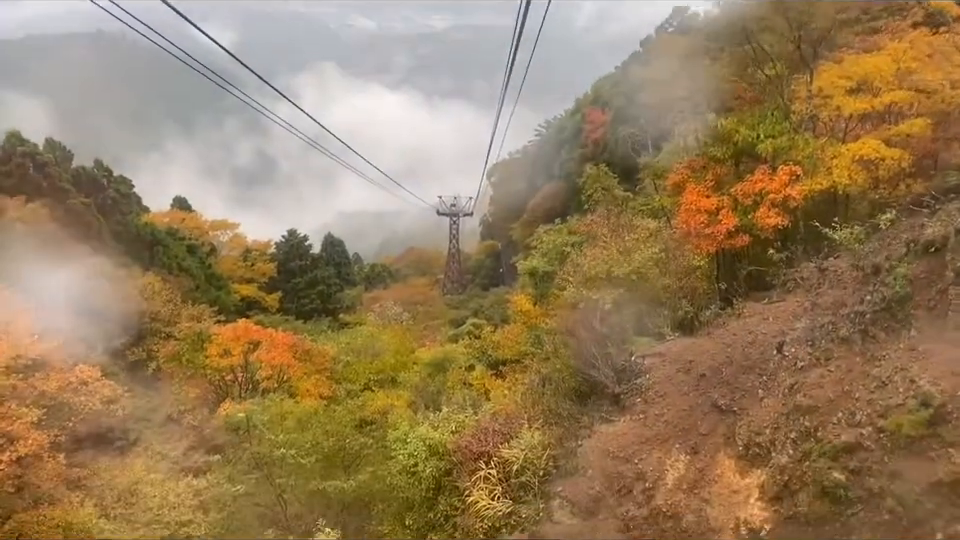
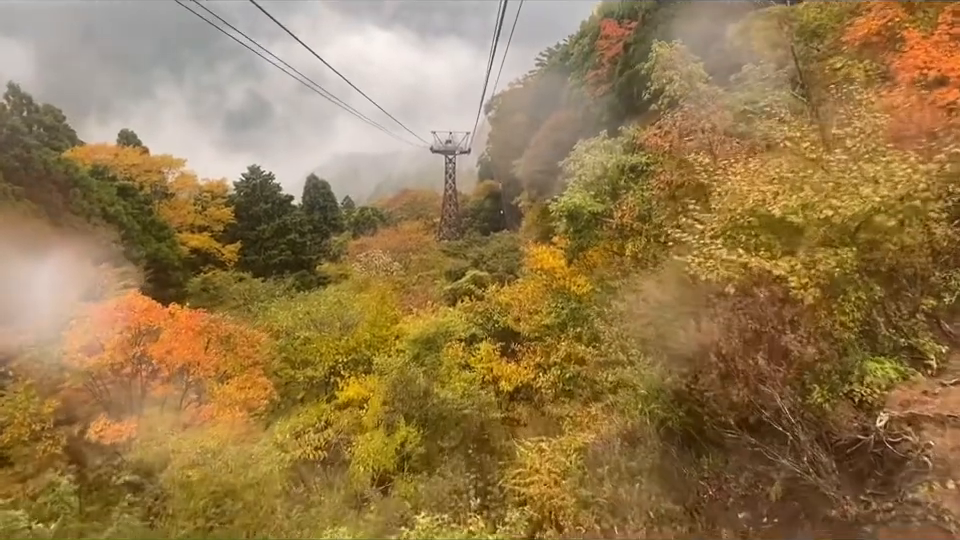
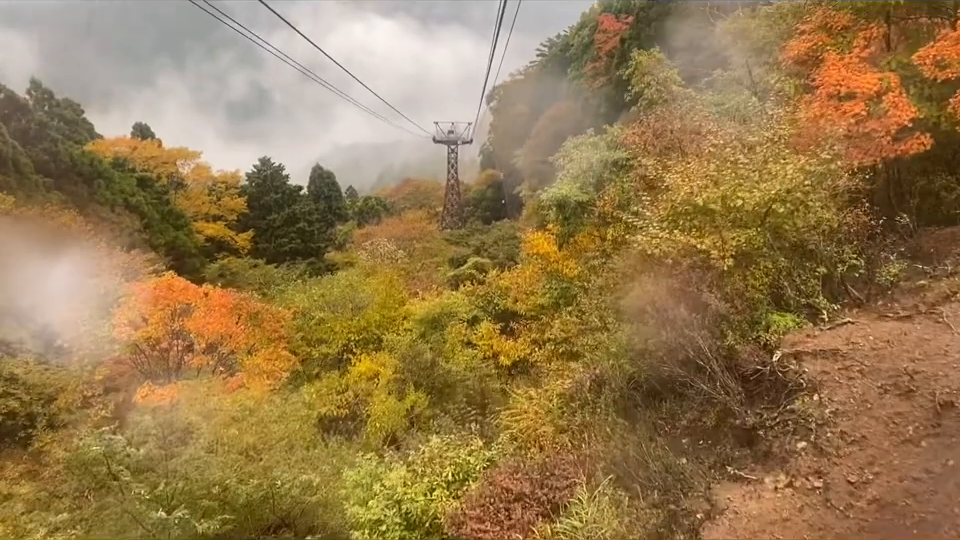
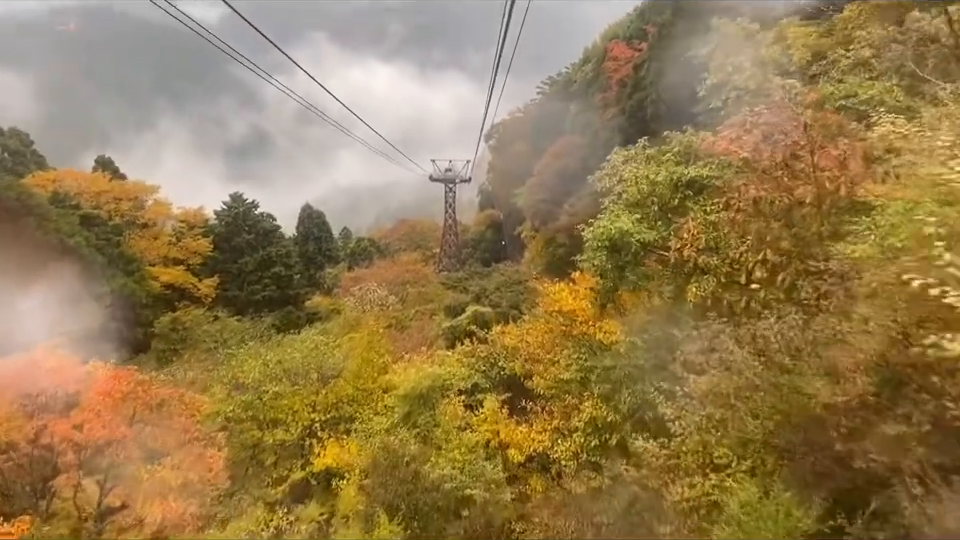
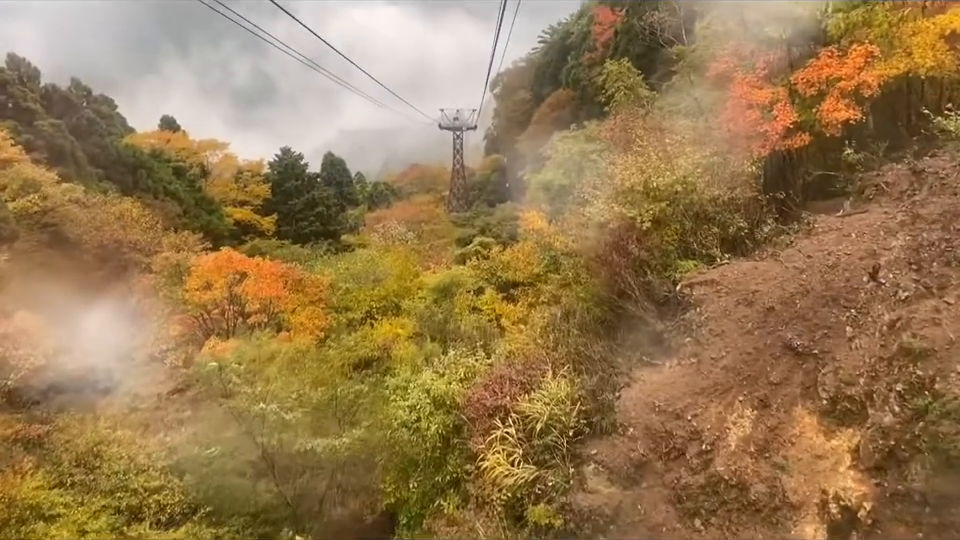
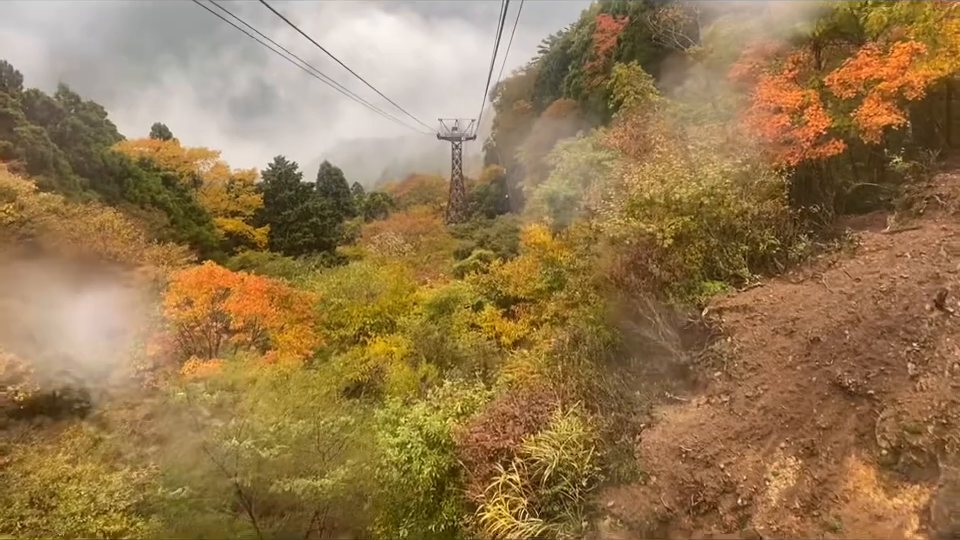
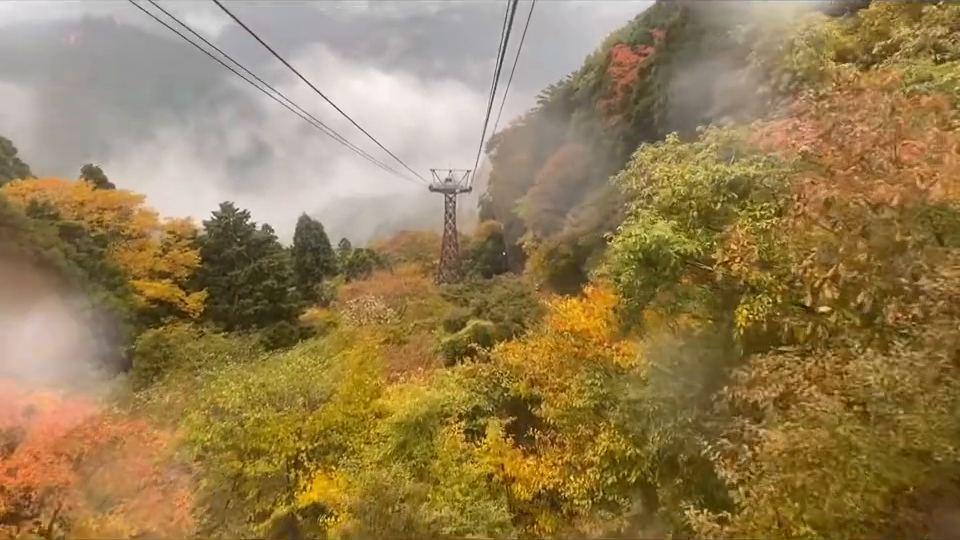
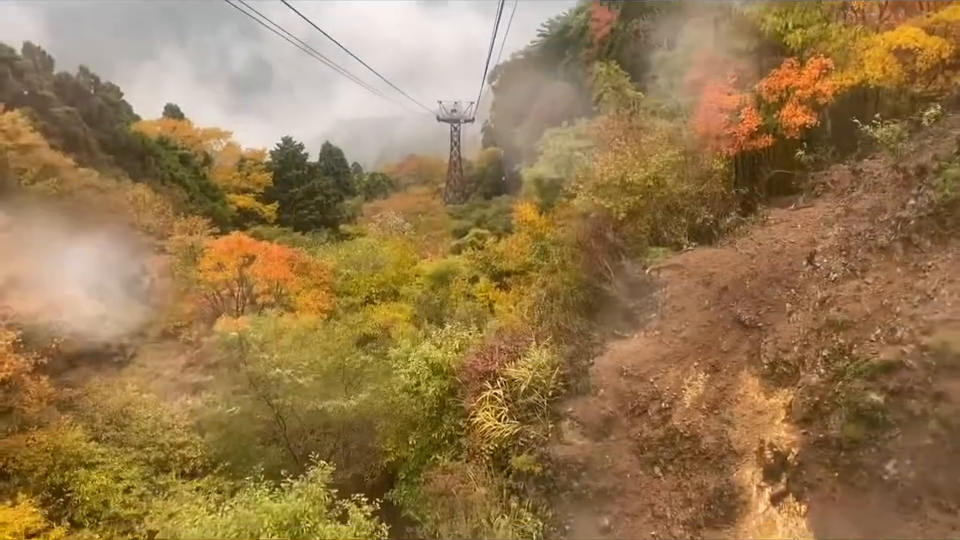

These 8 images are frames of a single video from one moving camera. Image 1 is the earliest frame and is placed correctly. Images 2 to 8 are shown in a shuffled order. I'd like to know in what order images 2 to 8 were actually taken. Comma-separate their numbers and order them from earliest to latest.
8, 5, 6, 3, 2, 4, 7
